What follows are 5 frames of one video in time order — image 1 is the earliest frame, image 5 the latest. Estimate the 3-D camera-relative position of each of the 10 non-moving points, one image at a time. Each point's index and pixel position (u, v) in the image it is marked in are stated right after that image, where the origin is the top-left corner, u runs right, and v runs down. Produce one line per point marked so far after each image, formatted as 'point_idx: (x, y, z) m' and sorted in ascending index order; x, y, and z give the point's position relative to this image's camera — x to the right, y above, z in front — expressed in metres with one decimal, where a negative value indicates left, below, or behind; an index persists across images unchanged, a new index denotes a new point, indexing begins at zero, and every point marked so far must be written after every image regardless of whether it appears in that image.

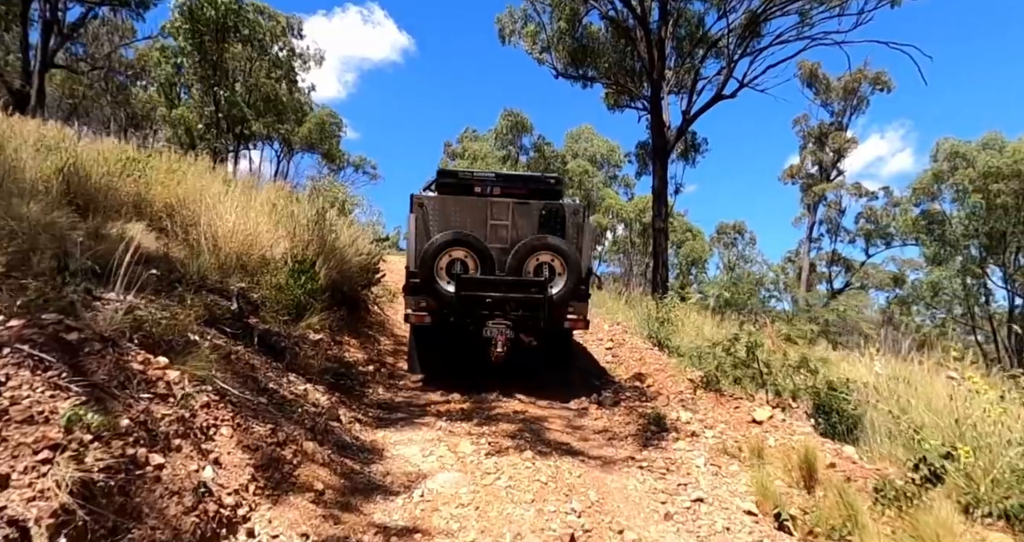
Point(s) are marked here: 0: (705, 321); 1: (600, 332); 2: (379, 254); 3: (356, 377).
0: (+3.4, -1.1, +11.5) m
1: (+1.5, -1.0, +10.7) m
2: (-2.7, +0.3, +12.3) m
3: (-1.7, -1.1, +6.8) m
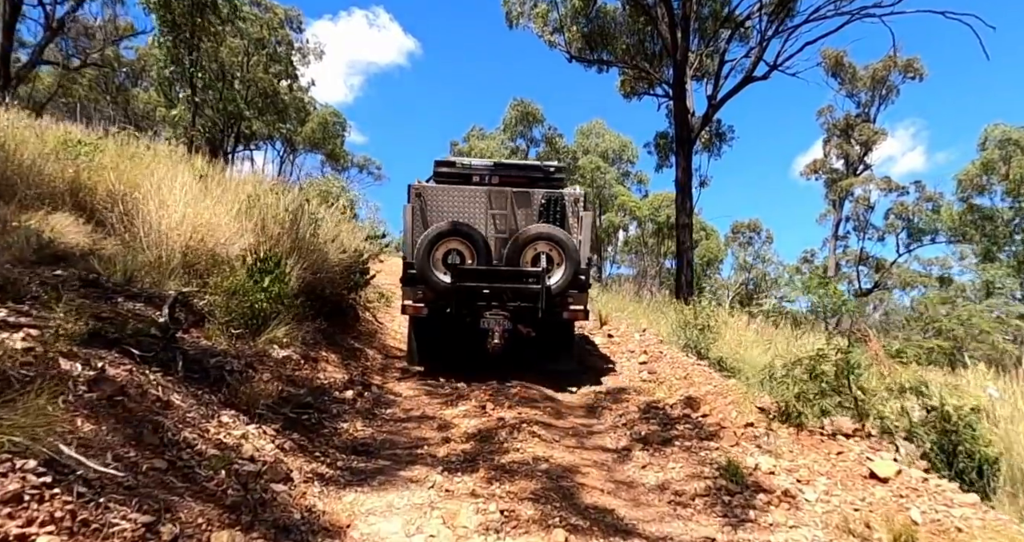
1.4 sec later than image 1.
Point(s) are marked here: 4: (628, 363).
0: (+3.6, -1.1, +9.9) m
1: (+1.7, -1.0, +9.2) m
2: (-2.5, +0.3, +10.8) m
3: (-1.5, -1.1, +5.3) m
4: (+1.5, -1.1, +8.0) m
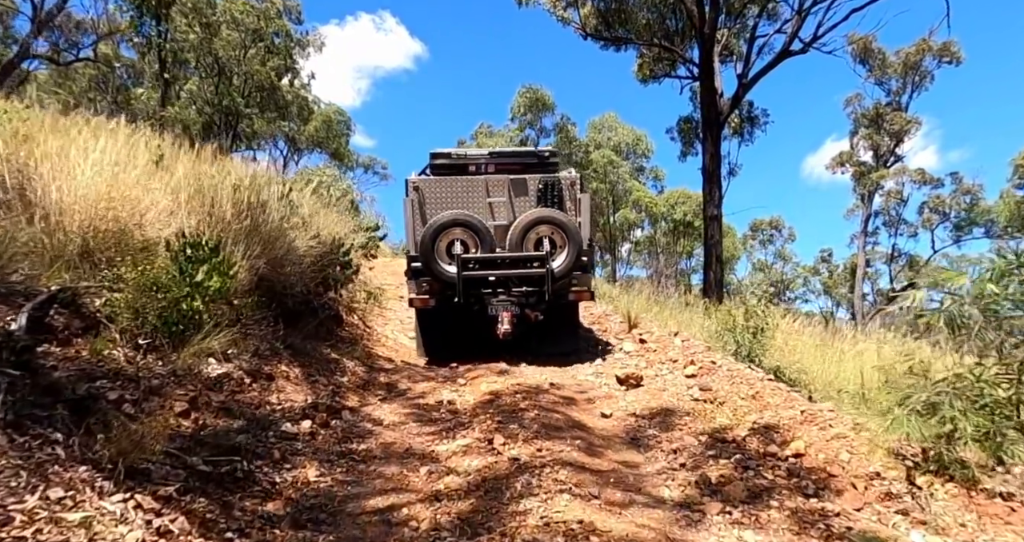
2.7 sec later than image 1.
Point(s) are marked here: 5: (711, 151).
0: (+3.8, -1.0, +8.3) m
1: (+1.8, -0.9, +7.6) m
2: (-2.3, +0.4, +9.3) m
3: (-1.4, -1.0, +3.7) m
4: (+1.6, -1.0, +6.4) m
5: (+4.8, +2.9, +15.5) m
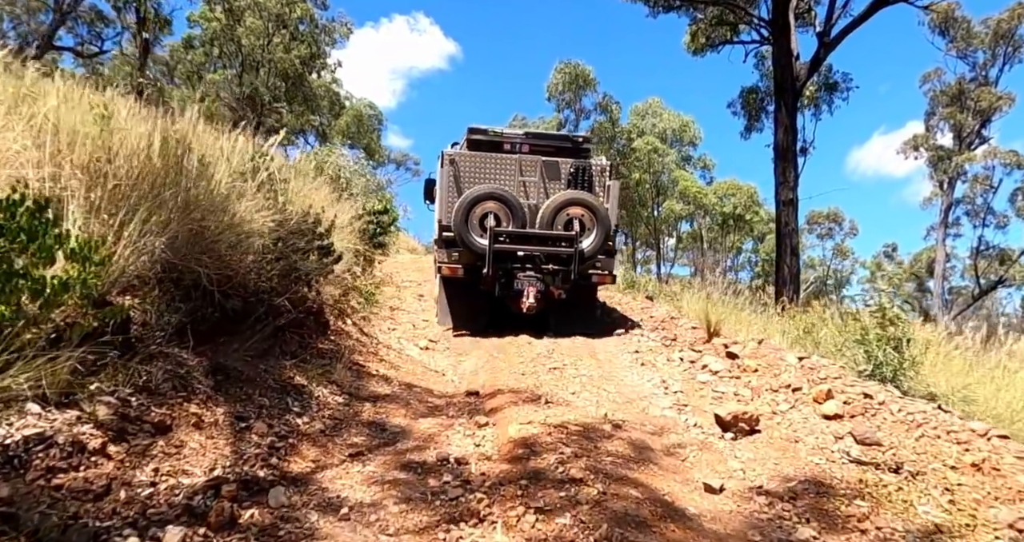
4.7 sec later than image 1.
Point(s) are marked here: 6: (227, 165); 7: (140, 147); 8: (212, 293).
0: (+4.2, -0.9, +6.0) m
1: (+2.2, -0.8, +5.4) m
2: (-1.8, +0.4, +7.3) m
3: (-1.3, -1.0, +1.7) m
4: (+1.9, -0.9, +4.2) m
5: (+5.6, +3.1, +13.1) m
6: (-2.2, +0.8, +4.9) m
7: (-2.4, +0.8, +4.0) m
8: (-1.8, -0.1, +4.0) m
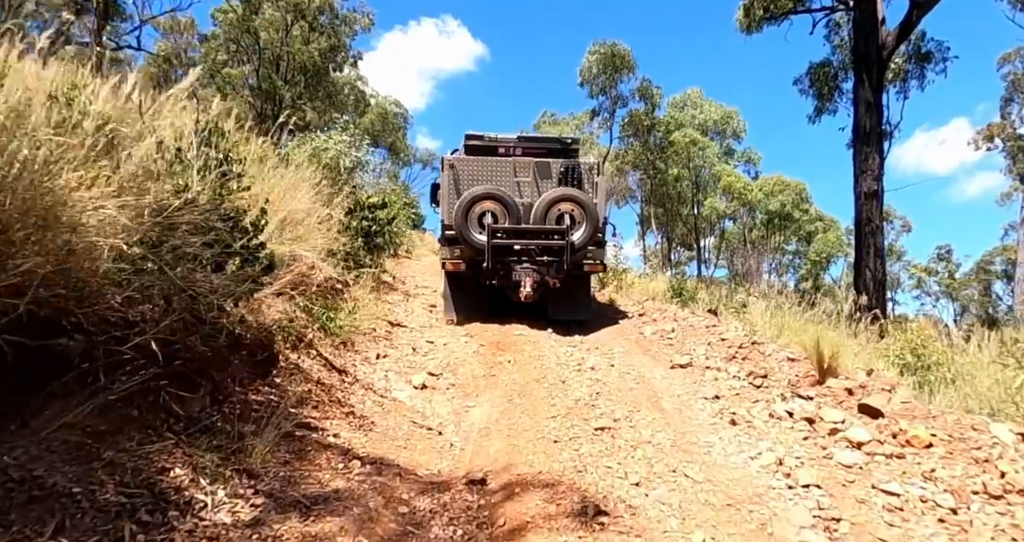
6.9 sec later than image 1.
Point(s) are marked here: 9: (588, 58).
0: (+4.3, -1.0, +3.9) m
1: (+2.3, -0.9, +3.3) m
2: (-1.6, +0.4, +5.5) m
3: (-1.3, -1.0, -0.2) m
4: (+2.0, -1.0, +2.2) m
5: (+6.1, +2.9, +10.9) m
6: (-2.1, +0.8, +3.0) m
7: (-2.3, +0.7, +2.2) m
8: (-1.7, -0.2, +2.1) m
9: (+2.2, +6.1, +18.2) m
